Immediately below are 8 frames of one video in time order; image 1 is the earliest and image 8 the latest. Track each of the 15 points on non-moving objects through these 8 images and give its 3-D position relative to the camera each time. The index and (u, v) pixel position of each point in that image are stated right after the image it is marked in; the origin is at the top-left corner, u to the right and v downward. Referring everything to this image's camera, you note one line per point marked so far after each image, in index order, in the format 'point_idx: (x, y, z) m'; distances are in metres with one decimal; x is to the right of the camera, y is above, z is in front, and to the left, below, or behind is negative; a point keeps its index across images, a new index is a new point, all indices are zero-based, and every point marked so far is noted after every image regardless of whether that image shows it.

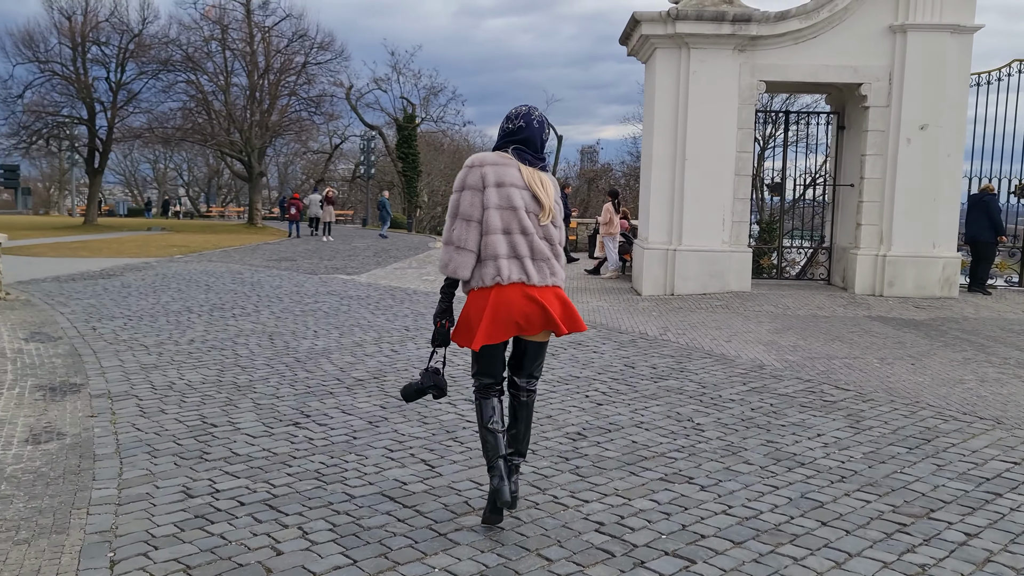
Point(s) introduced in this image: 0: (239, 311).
0: (-3.4, -0.3, +10.8) m
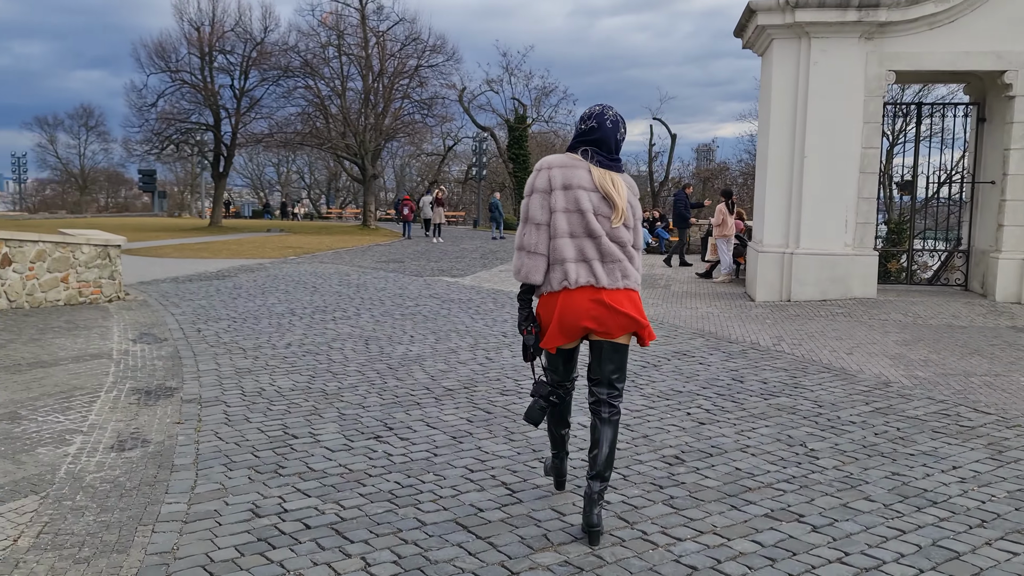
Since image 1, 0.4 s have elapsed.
0: (-2.2, -0.3, +10.8) m
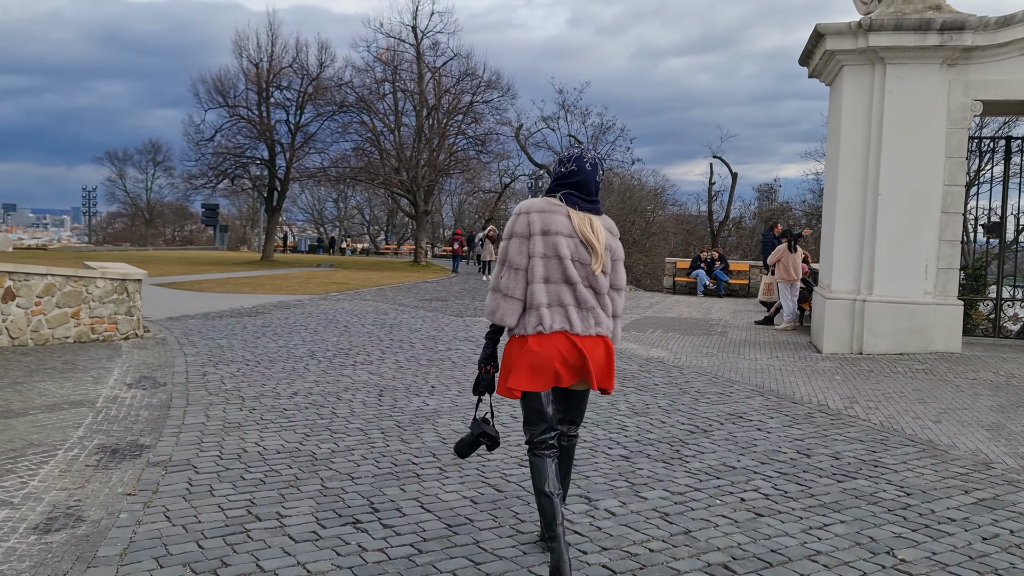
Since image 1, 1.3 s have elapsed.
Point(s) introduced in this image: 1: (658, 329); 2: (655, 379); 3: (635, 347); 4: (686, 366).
0: (-1.7, -0.8, +9.9) m
1: (+2.4, -0.7, +14.2) m
2: (+1.5, -1.0, +8.9) m
3: (+1.7, -0.8, +11.8) m
4: (+2.0, -0.9, +10.0) m
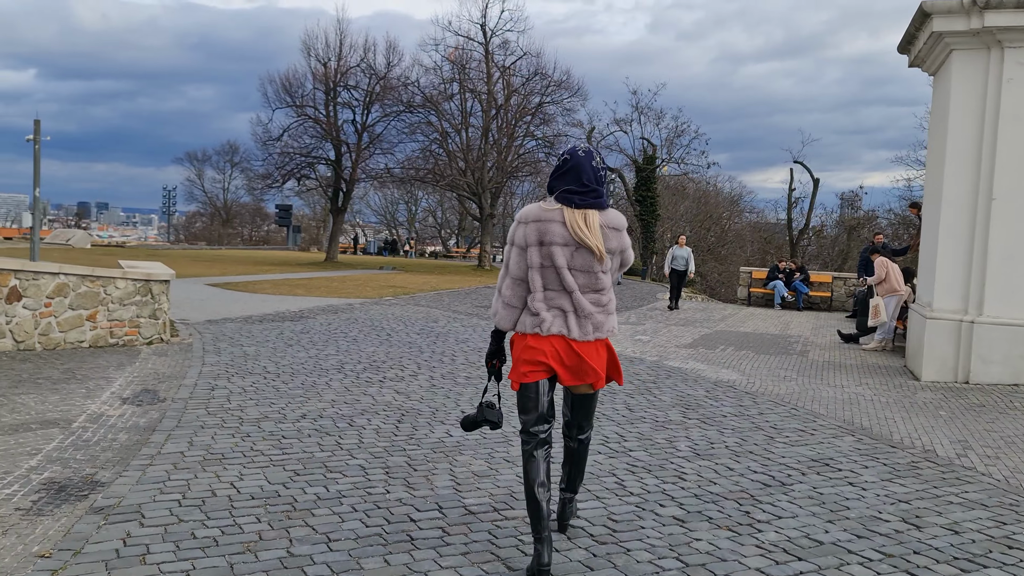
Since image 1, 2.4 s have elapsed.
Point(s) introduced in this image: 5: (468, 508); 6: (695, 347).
0: (-1.2, -0.9, +9.0) m
1: (+3.3, -0.9, +12.9) m
2: (+1.9, -1.1, +7.7) m
3: (+2.3, -1.0, +10.5) m
4: (+2.5, -1.1, +8.7) m
5: (-0.2, -1.2, +4.6) m
6: (+2.7, -0.9, +12.4) m
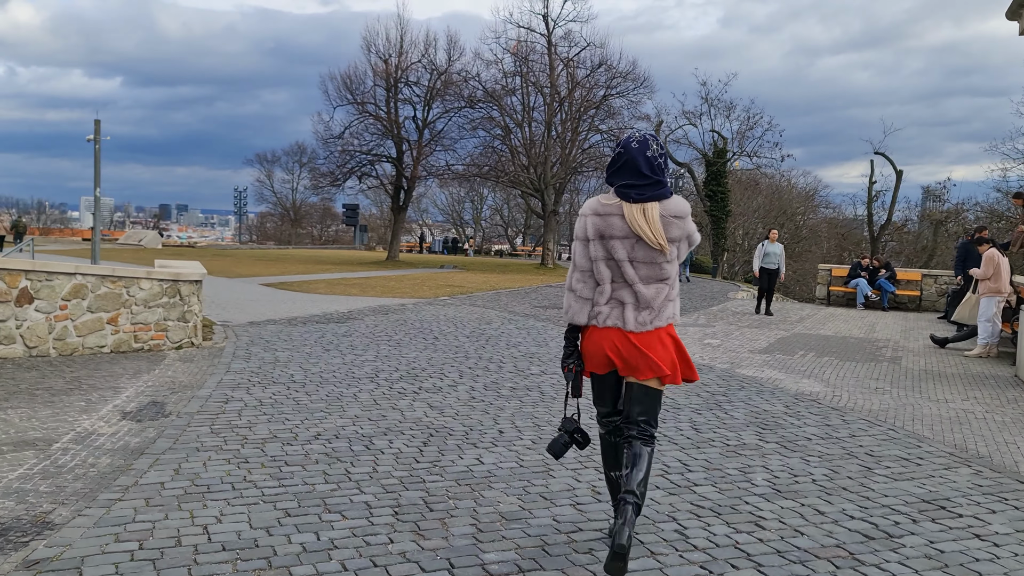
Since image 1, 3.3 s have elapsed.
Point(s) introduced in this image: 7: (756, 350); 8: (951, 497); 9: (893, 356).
0: (-0.8, -0.9, +8.1) m
1: (+4.0, -0.9, +11.6) m
2: (+2.3, -1.1, +6.5) m
3: (+2.9, -1.0, +9.3) m
4: (+3.0, -1.1, +7.5) m
5: (-0.1, -1.2, +3.6) m
6: (+3.4, -0.9, +11.2) m
7: (+3.3, -0.8, +11.5) m
8: (+2.5, -1.2, +4.9) m
9: (+5.1, -0.9, +11.4) m
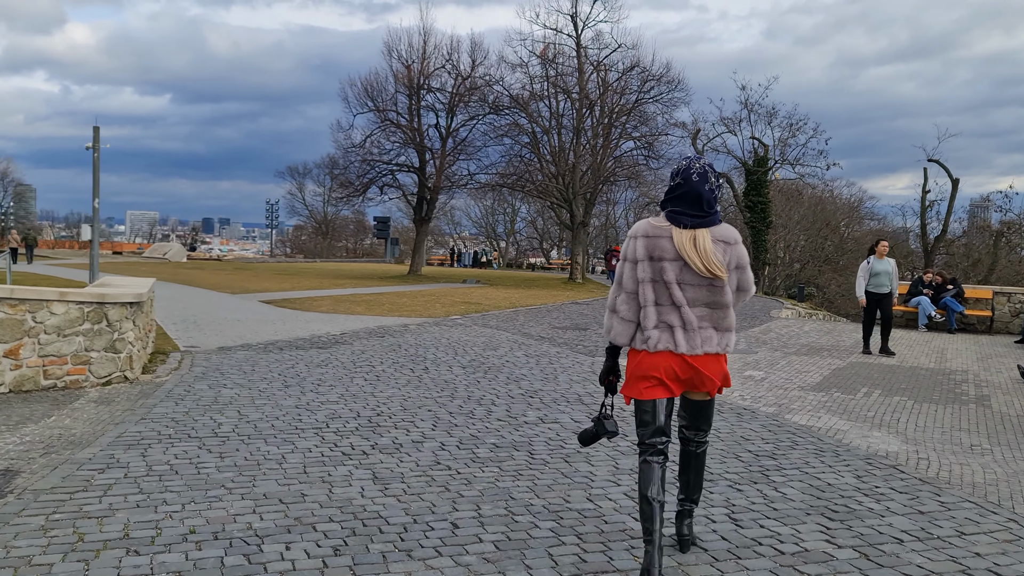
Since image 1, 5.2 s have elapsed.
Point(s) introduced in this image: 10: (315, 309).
0: (-0.9, -1.1, +6.3) m
1: (+4.1, -1.1, +9.6) m
2: (+2.1, -1.3, +4.6) m
3: (+2.9, -1.2, +7.4) m
4: (+2.8, -1.3, +5.6) m
5: (-0.4, -1.3, +1.8) m
6: (+3.4, -1.1, +9.3) m
7: (+3.3, -1.1, +9.5) m
8: (+2.3, -1.4, +3.0) m
9: (+5.1, -1.2, +9.4) m
10: (-4.2, -0.5, +18.1) m
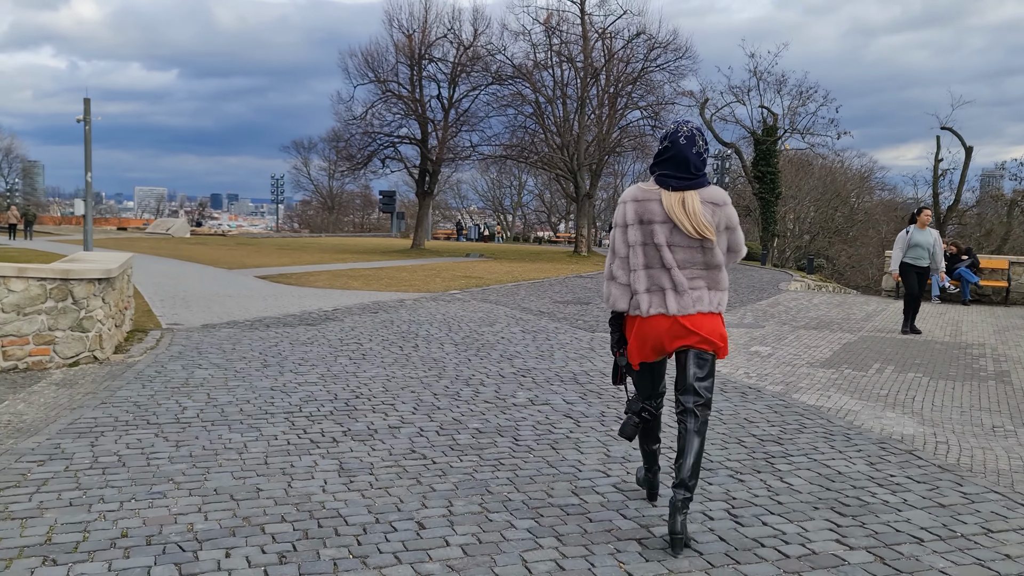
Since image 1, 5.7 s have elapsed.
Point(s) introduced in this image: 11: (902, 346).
0: (-1.0, -0.9, +5.9) m
1: (+4.0, -0.8, +9.1) m
2: (+1.9, -1.1, +4.2) m
3: (+2.8, -1.0, +6.9) m
4: (+2.7, -1.1, +5.1) m
5: (-0.6, -1.3, +1.4) m
6: (+3.4, -0.8, +8.8) m
7: (+3.2, -0.8, +9.0) m
8: (+2.1, -1.3, +2.6) m
9: (+5.0, -0.9, +8.9) m
10: (-4.2, +0.1, +17.7) m
11: (+4.9, -0.7, +10.7) m
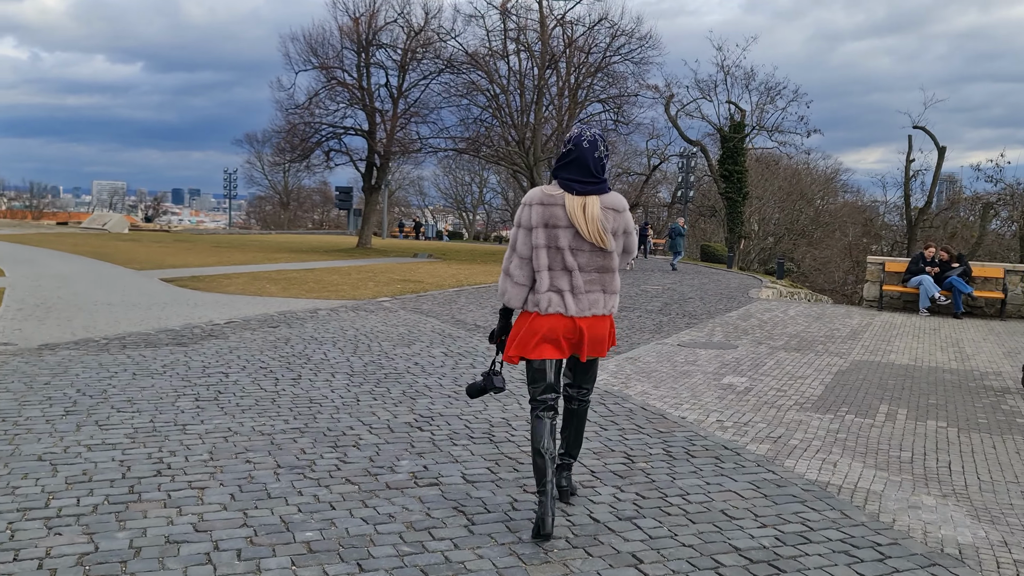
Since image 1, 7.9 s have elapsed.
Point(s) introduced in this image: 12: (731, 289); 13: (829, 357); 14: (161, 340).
0: (-1.6, -1.1, +3.7) m
1: (+3.2, -1.0, +7.2) m
2: (+1.4, -1.3, +2.2) m
3: (+2.1, -1.1, +4.9) m
4: (+2.1, -1.2, +3.1) m
5: (-1.0, -1.4, -0.7) m
6: (+2.6, -1.0, +6.8) m
7: (+2.5, -1.0, +7.1) m
8: (+1.6, -1.4, +0.6) m
9: (+4.3, -1.0, +7.0) m
10: (-5.3, 0.0, +15.4) m
11: (+4.0, -0.9, +8.8) m
12: (+5.0, 0.0, +19.4) m
13: (+3.7, -0.8, +9.9) m
14: (-3.8, -0.6, +9.2) m
